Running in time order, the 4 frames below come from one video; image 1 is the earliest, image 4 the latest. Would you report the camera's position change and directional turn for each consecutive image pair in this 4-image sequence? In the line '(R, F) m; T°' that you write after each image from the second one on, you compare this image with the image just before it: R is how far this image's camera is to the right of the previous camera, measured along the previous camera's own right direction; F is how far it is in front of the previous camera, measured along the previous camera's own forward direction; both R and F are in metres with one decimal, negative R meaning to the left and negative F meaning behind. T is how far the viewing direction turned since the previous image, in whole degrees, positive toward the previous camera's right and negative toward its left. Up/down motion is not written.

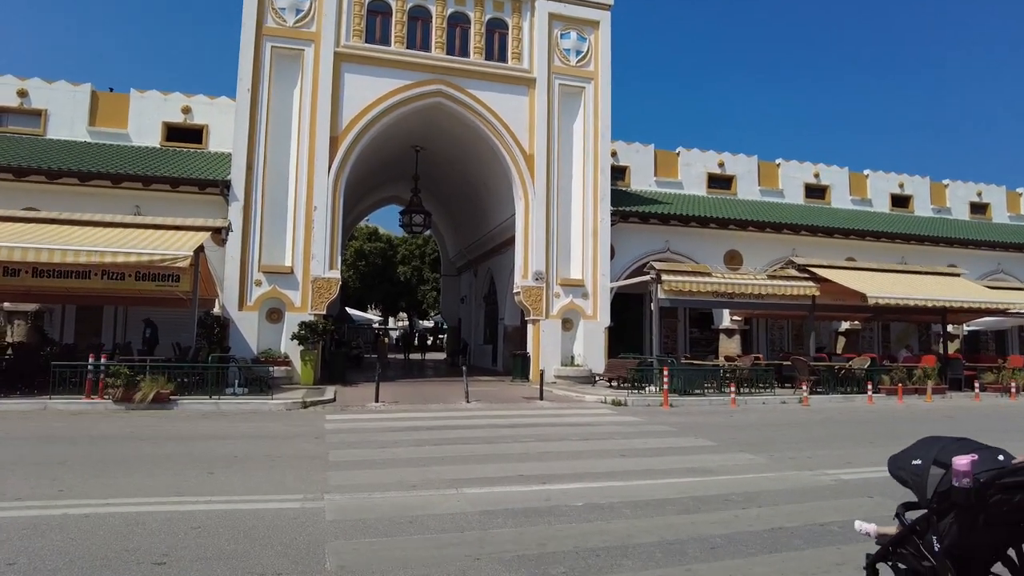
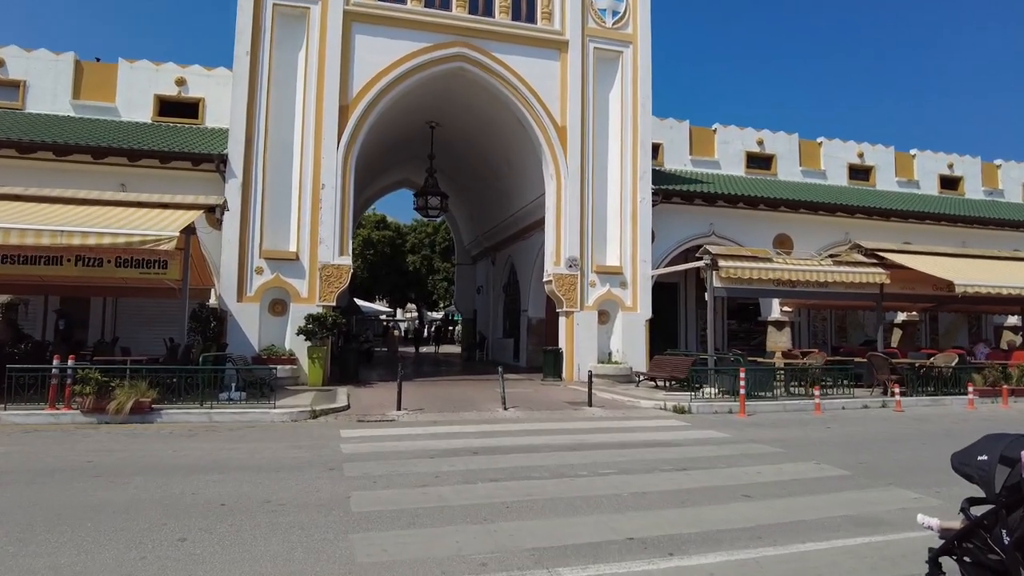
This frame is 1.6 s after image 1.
(-0.7, +2.0) m; 0°
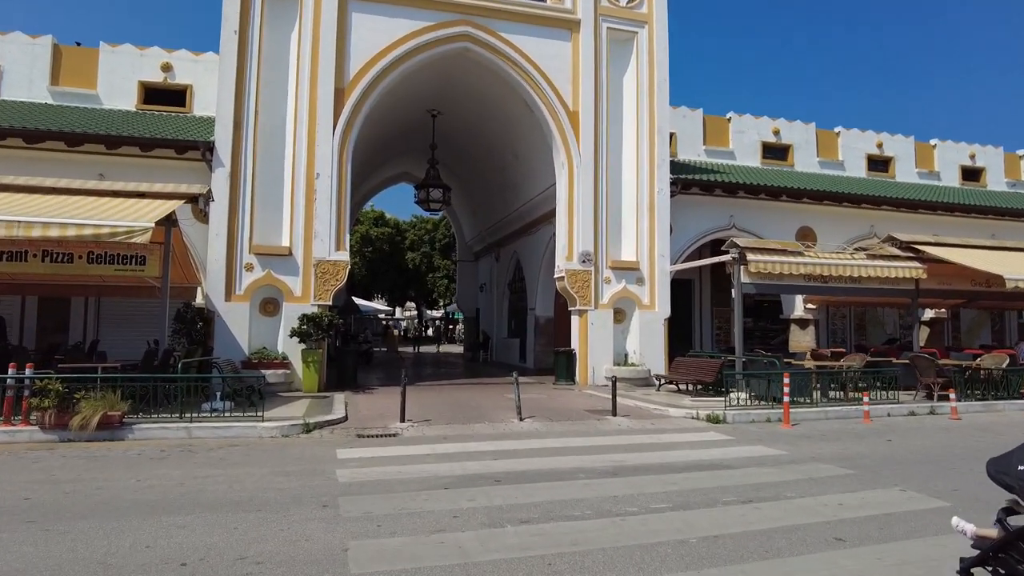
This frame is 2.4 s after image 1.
(-0.3, +1.2) m; 0°
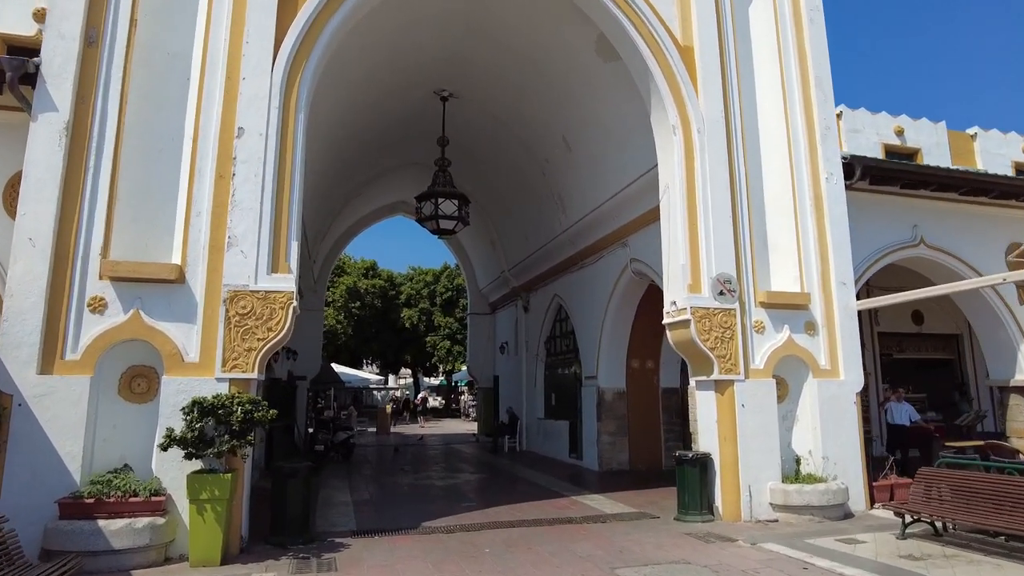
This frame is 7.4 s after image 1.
(-1.2, +7.0) m; +1°
